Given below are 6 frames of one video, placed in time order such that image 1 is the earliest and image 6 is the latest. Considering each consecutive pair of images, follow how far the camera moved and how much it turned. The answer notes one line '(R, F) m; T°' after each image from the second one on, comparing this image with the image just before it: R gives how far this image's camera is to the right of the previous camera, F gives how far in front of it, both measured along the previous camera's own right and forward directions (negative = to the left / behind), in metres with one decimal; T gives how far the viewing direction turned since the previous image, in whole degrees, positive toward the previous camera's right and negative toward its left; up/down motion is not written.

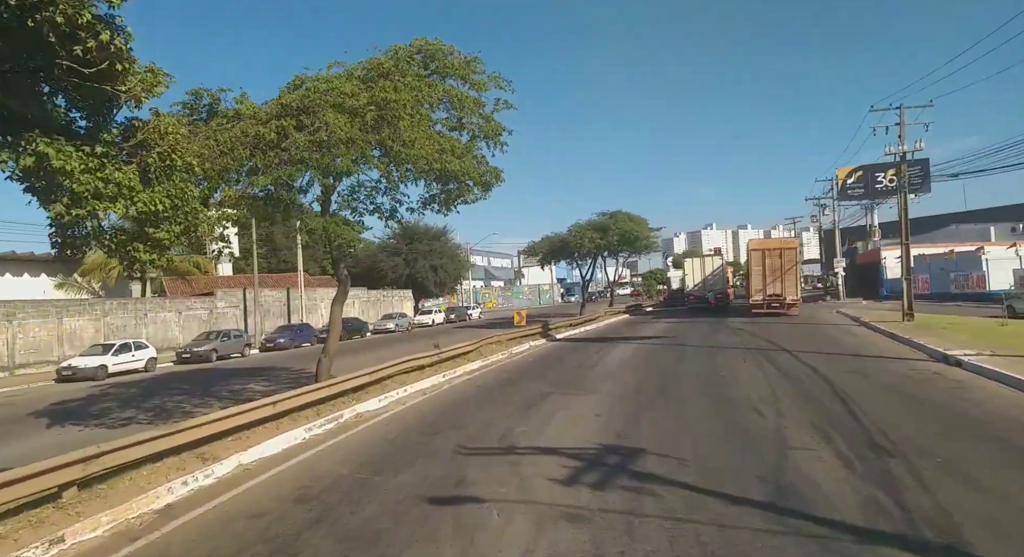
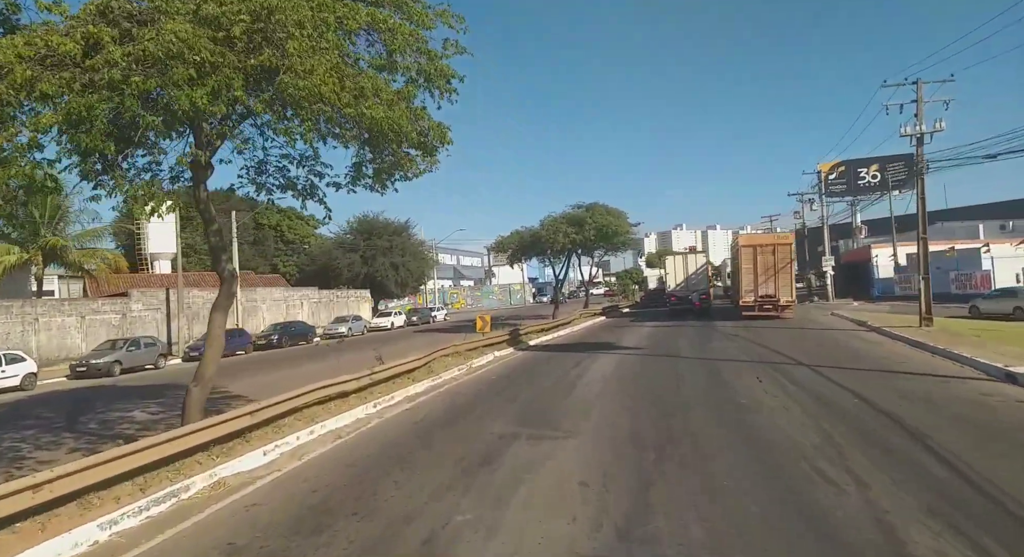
(+0.3, +3.6) m; +3°
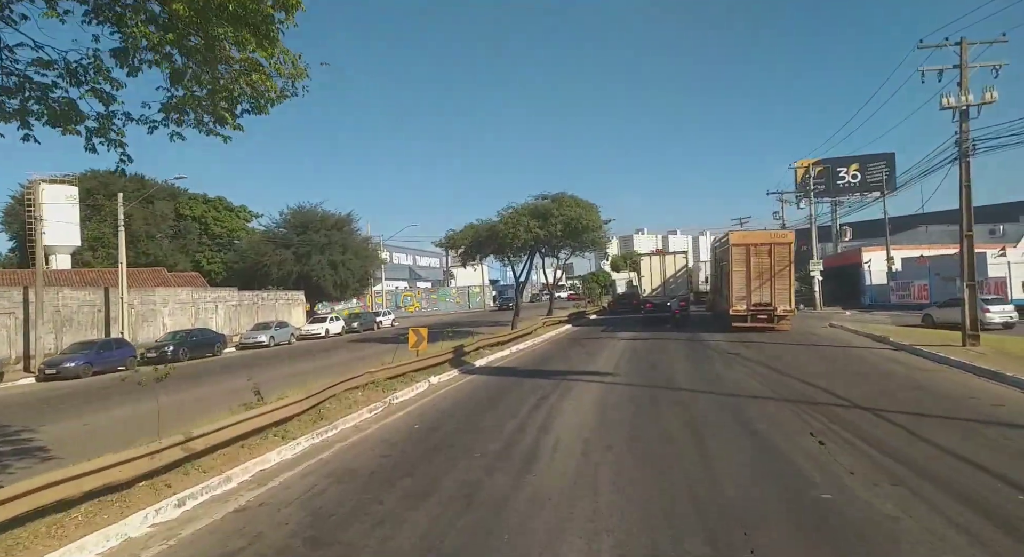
(+0.5, +4.8) m; +3°
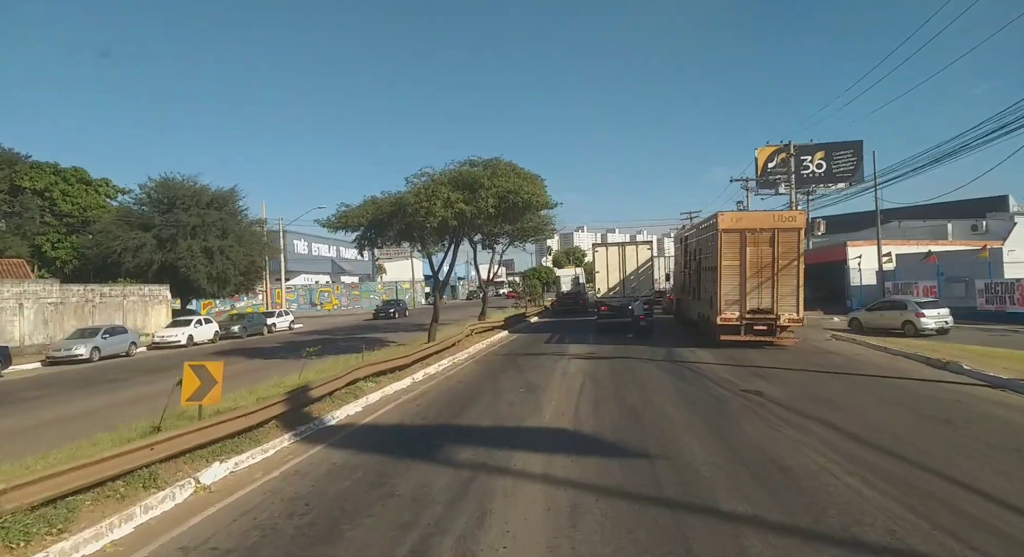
(+0.8, +7.0) m; +5°
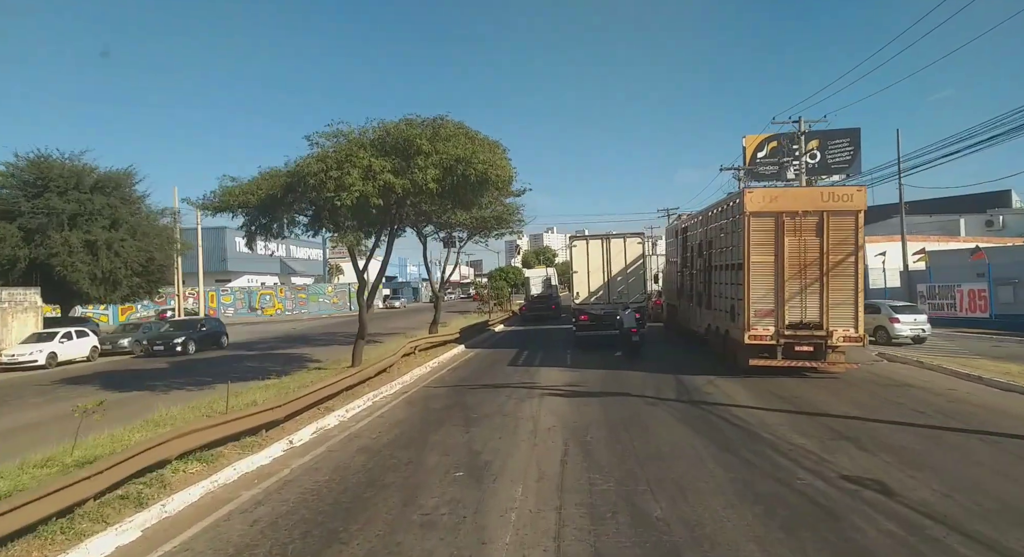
(+0.4, +5.3) m; +3°
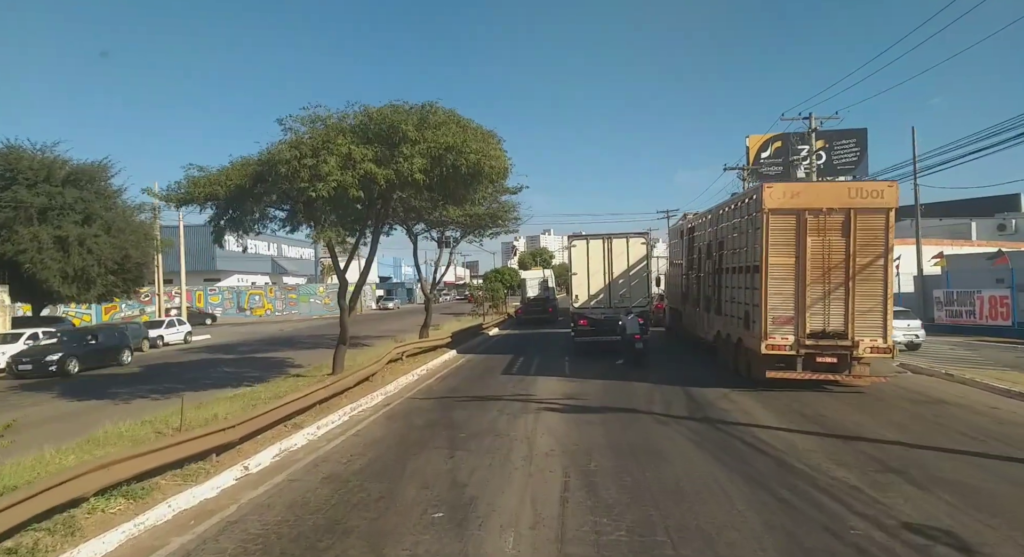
(0.0, +1.2) m; 0°
